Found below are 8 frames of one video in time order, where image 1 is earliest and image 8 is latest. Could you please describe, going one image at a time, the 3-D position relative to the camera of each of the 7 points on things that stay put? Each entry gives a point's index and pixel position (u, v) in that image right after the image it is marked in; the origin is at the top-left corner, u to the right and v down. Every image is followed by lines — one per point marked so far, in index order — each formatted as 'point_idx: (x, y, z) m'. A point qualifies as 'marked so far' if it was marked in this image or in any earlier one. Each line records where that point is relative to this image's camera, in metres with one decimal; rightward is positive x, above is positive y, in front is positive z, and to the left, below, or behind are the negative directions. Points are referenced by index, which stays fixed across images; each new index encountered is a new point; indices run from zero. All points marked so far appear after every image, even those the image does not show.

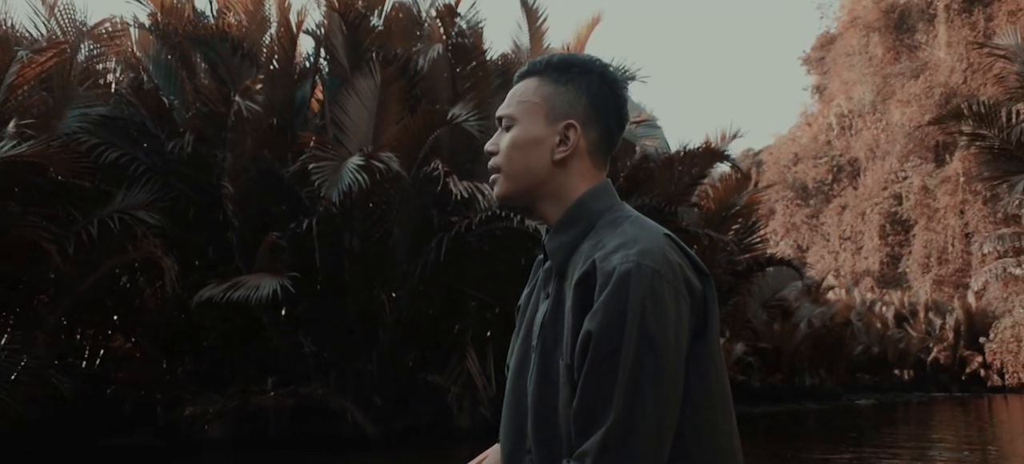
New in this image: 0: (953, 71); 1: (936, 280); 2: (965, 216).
0: (+11.8, +4.3, +20.9) m
1: (+10.9, -1.2, +20.0) m
2: (+11.2, +0.4, +19.3) m
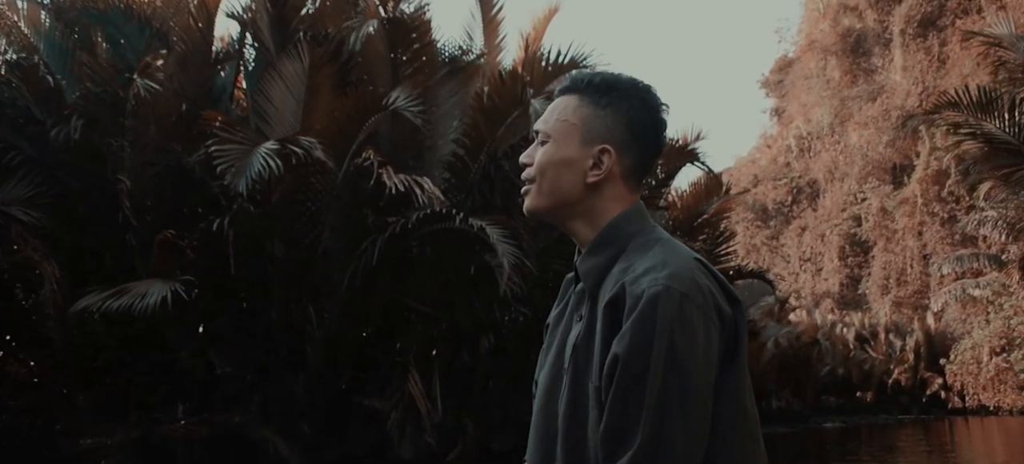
0: (+10.7, +3.7, +21.0) m
1: (+9.9, -1.8, +19.9) m
2: (+10.2, -0.1, +19.3) m
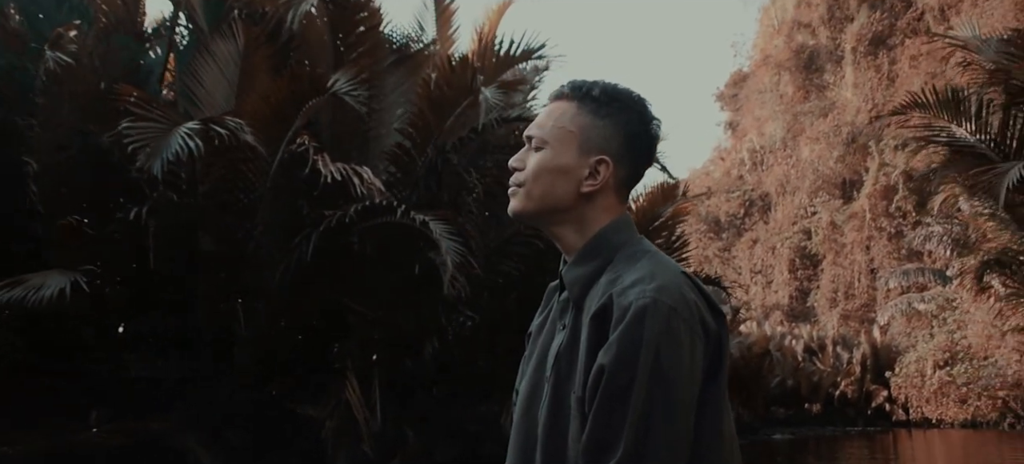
0: (+9.6, +3.4, +21.4) m
1: (+8.6, -2.2, +20.2) m
2: (+9.0, -0.5, +19.6) m
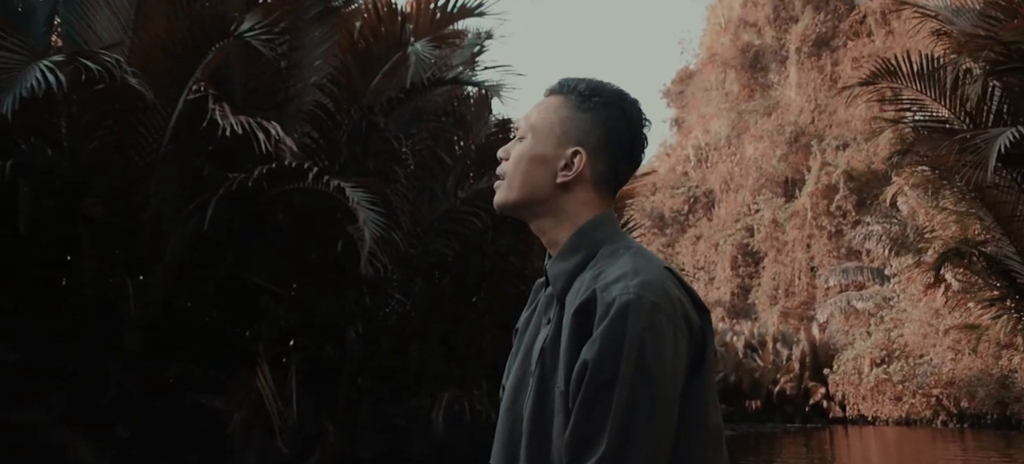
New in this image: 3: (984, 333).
0: (+8.1, +3.4, +21.6) m
1: (+7.1, -2.1, +20.4) m
2: (+7.6, -0.4, +19.7) m
3: (+7.1, -1.5, +11.5) m
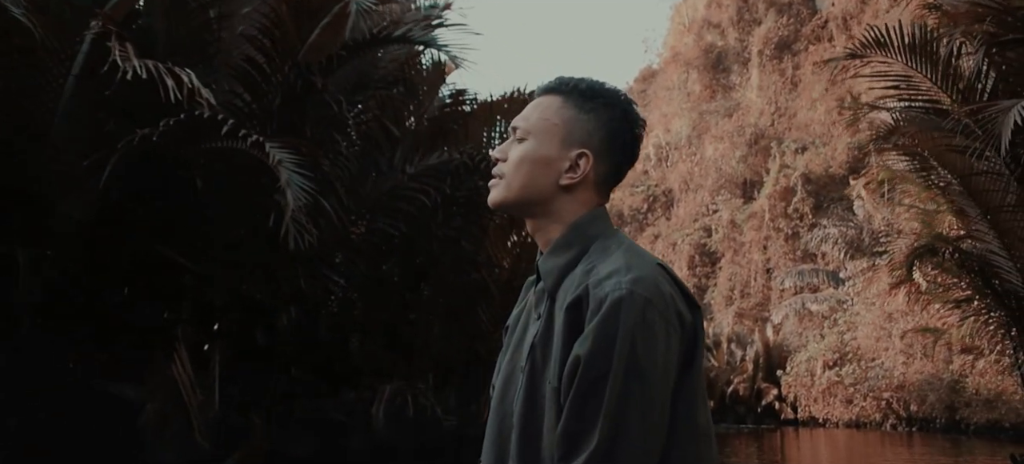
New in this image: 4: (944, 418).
0: (+7.0, +3.3, +21.6) m
1: (+5.9, -2.1, +20.4) m
2: (+6.5, -0.5, +19.8) m
3: (+6.4, -1.5, +11.5) m
4: (+7.5, -3.2, +13.5) m
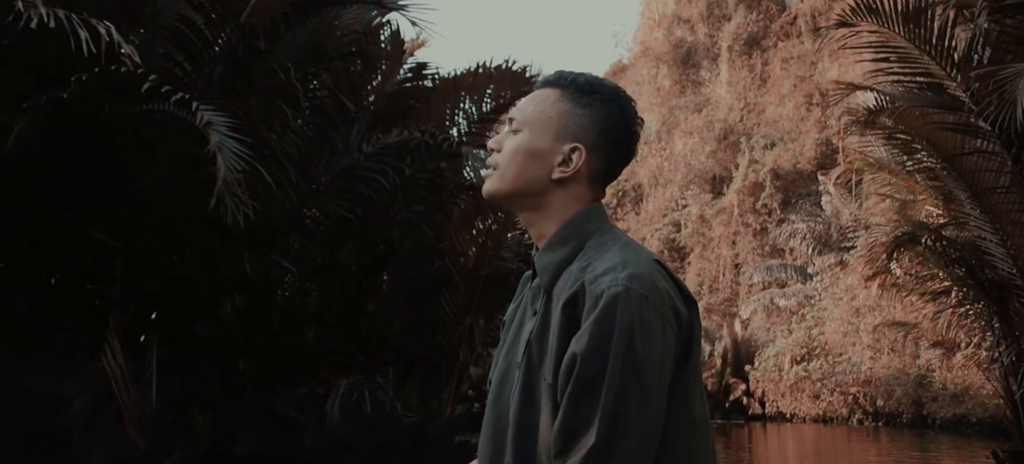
0: (+6.1, +3.5, +21.6) m
1: (+5.1, -2.0, +20.4) m
2: (+5.7, -0.4, +19.8) m
3: (+5.9, -1.5, +11.5) m
4: (+6.9, -3.1, +13.5) m
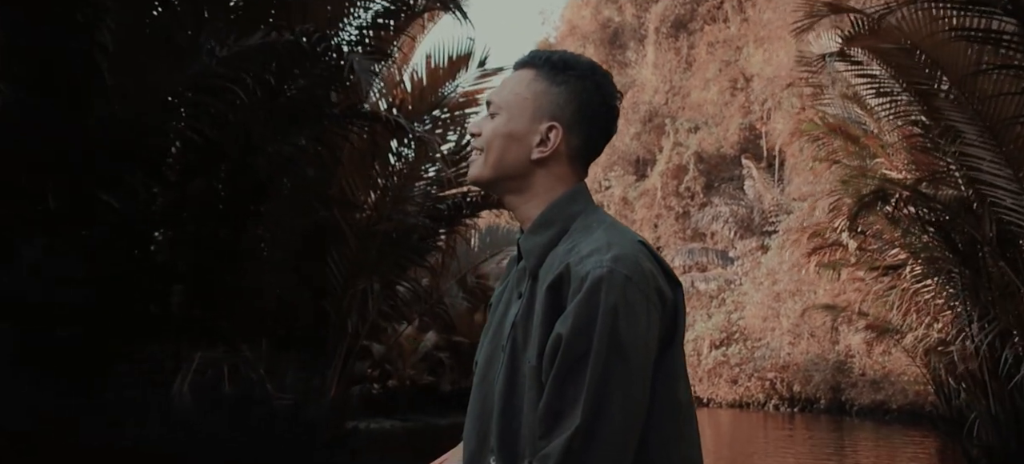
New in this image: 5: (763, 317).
0: (+4.0, +3.9, +21.3) m
1: (+2.9, -1.6, +20.0) m
2: (+3.6, +0.1, +19.5) m
3: (+4.7, -1.2, +11.3) m
4: (+5.4, -2.9, +13.4) m
5: (+4.6, -1.6, +14.3) m
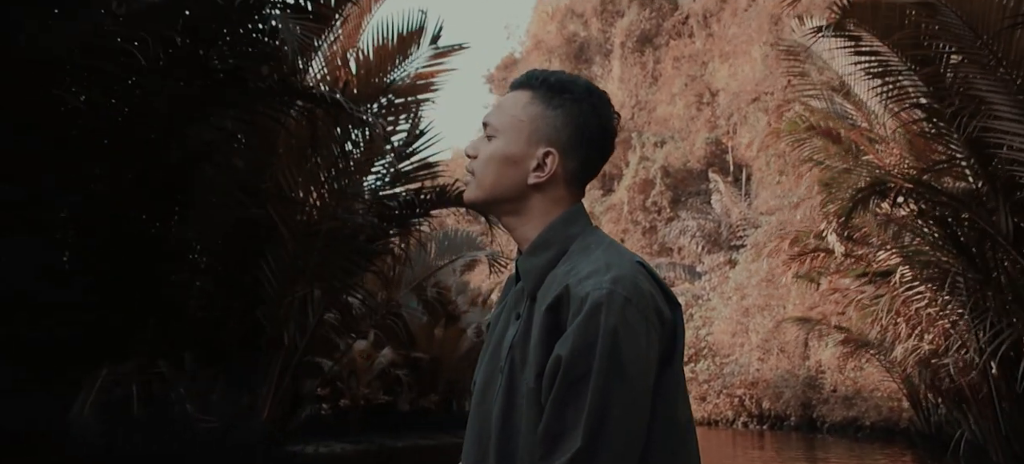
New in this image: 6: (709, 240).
0: (+3.0, +3.5, +21.1) m
1: (+2.0, -1.9, +19.7) m
2: (+2.8, -0.3, +19.2) m
3: (+4.1, -1.4, +11.0) m
4: (+4.8, -3.1, +13.2) m
5: (+3.9, -1.8, +14.0) m
6: (+4.5, -0.2, +17.8) m
